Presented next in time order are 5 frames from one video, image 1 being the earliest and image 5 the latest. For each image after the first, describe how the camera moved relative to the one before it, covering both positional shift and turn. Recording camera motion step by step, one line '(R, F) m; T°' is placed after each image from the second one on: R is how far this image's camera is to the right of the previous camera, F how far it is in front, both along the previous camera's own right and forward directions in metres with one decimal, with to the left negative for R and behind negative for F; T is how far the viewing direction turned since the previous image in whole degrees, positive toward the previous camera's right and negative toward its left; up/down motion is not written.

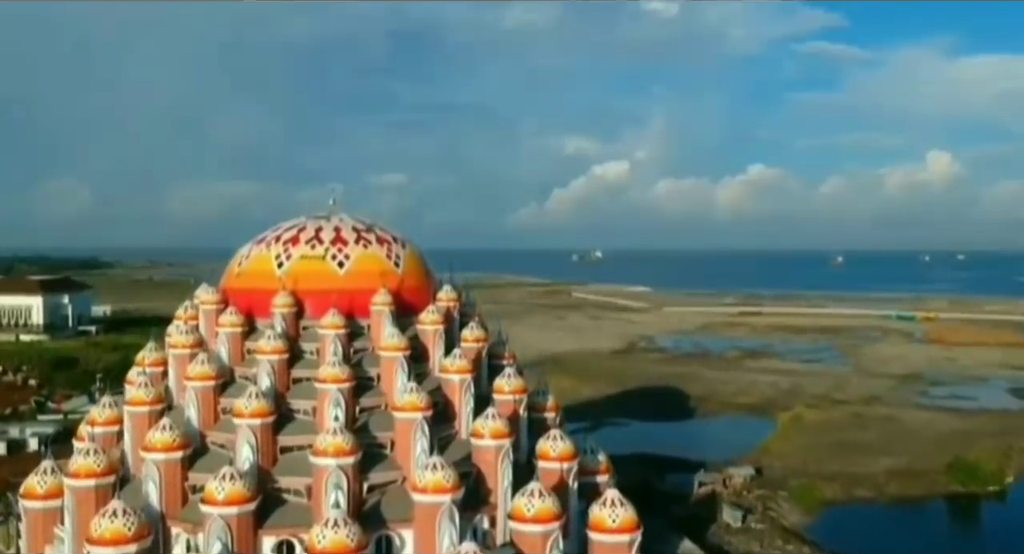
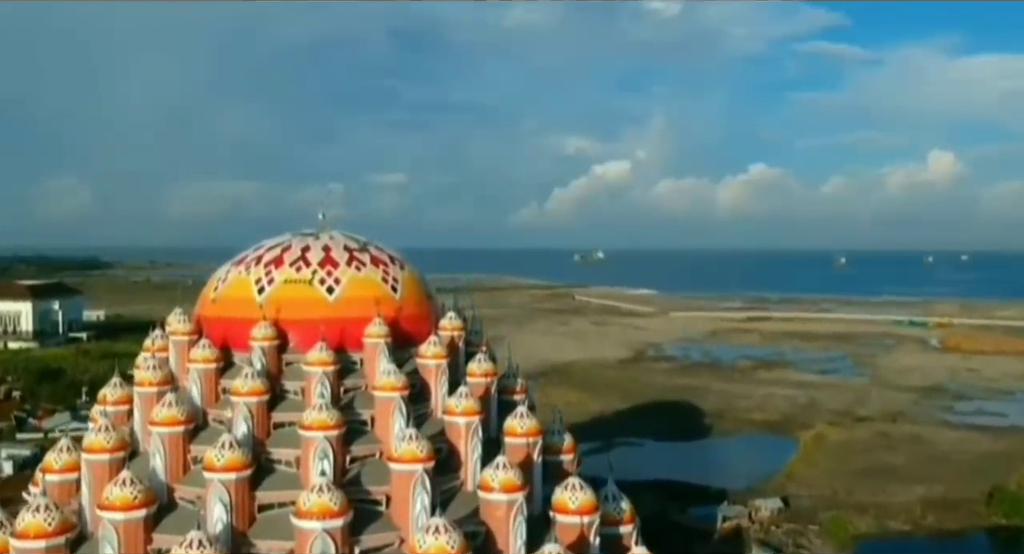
(-0.2, +1.8) m; 0°
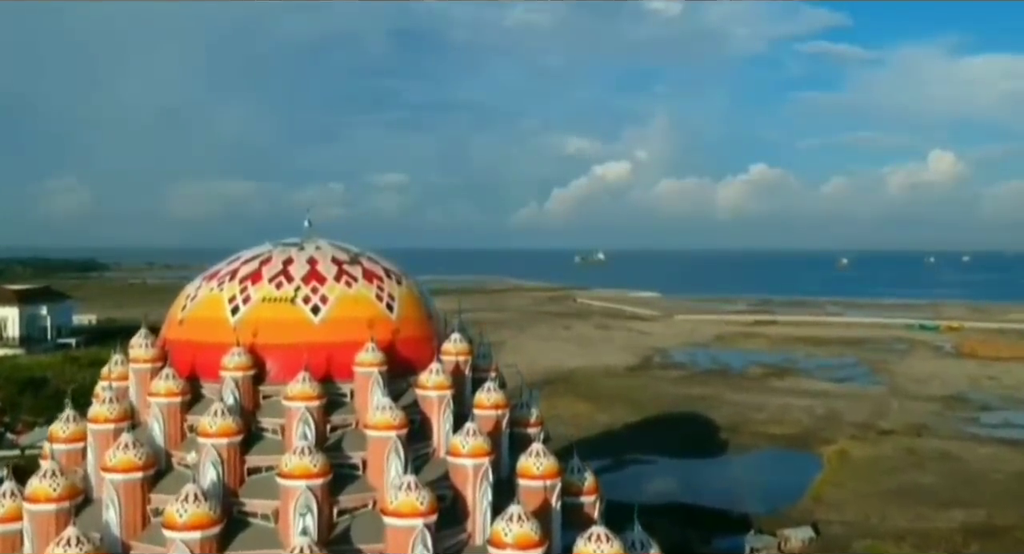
(-0.2, +1.8) m; 0°
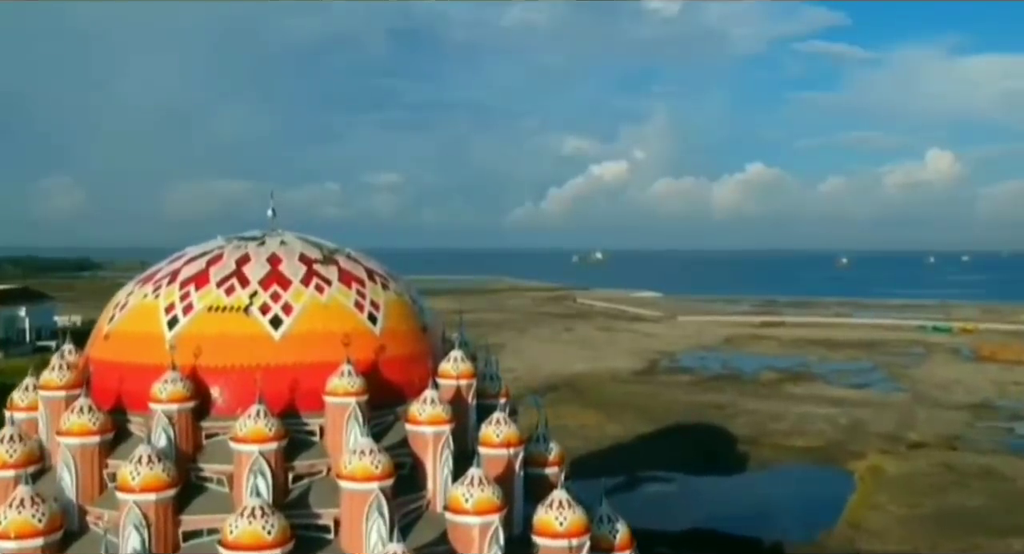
(-0.2, +2.5) m; 0°
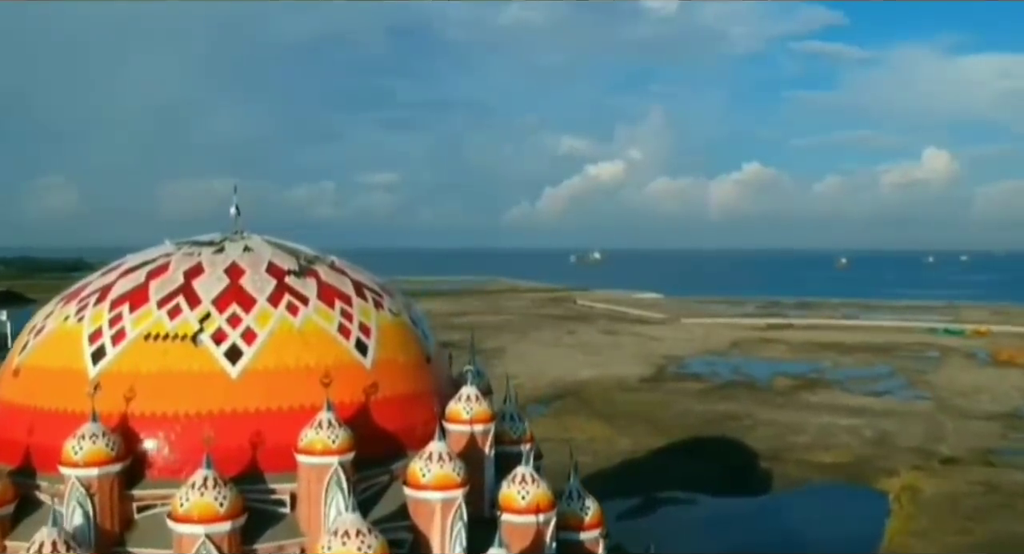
(-0.2, +2.1) m; 0°
